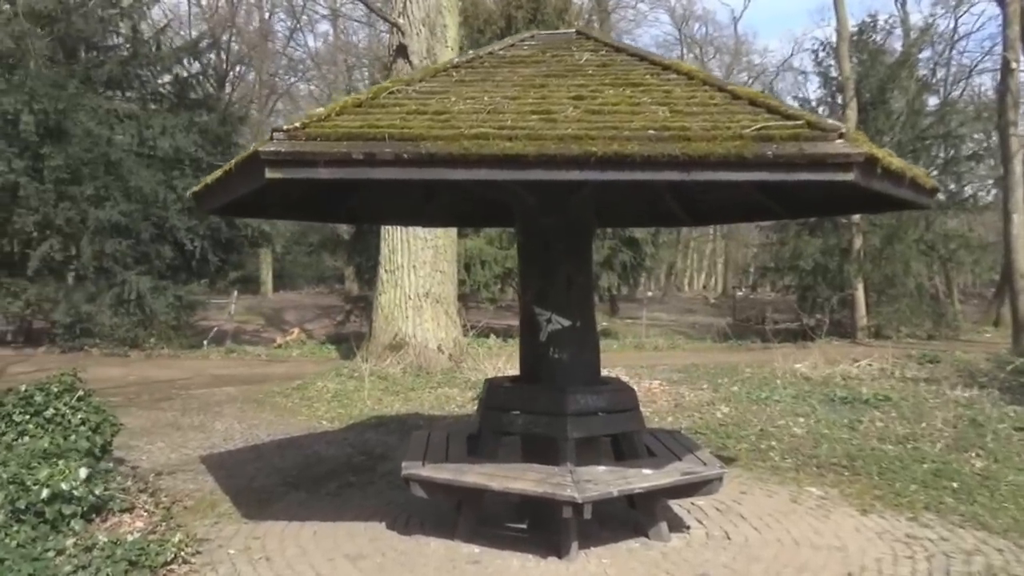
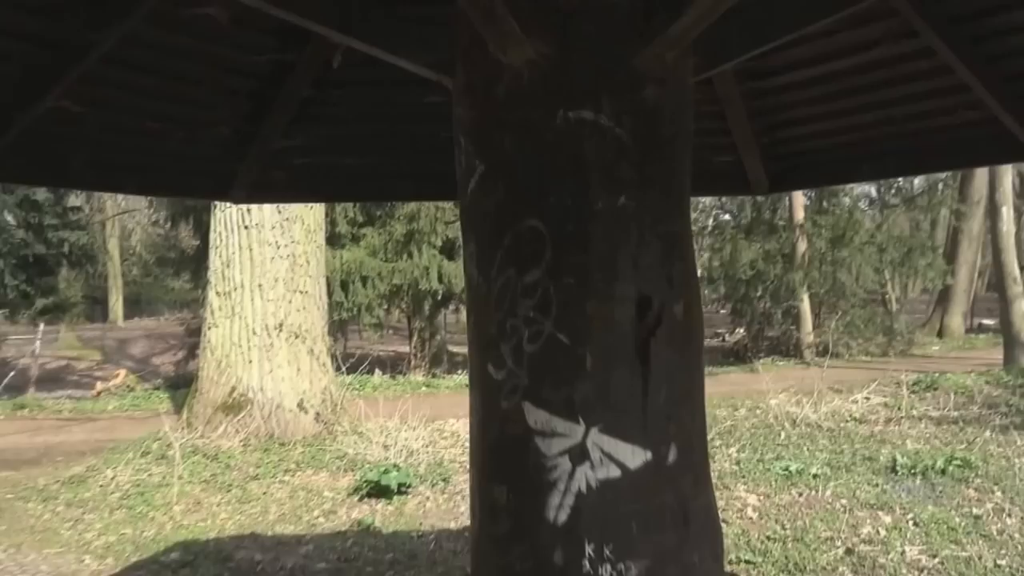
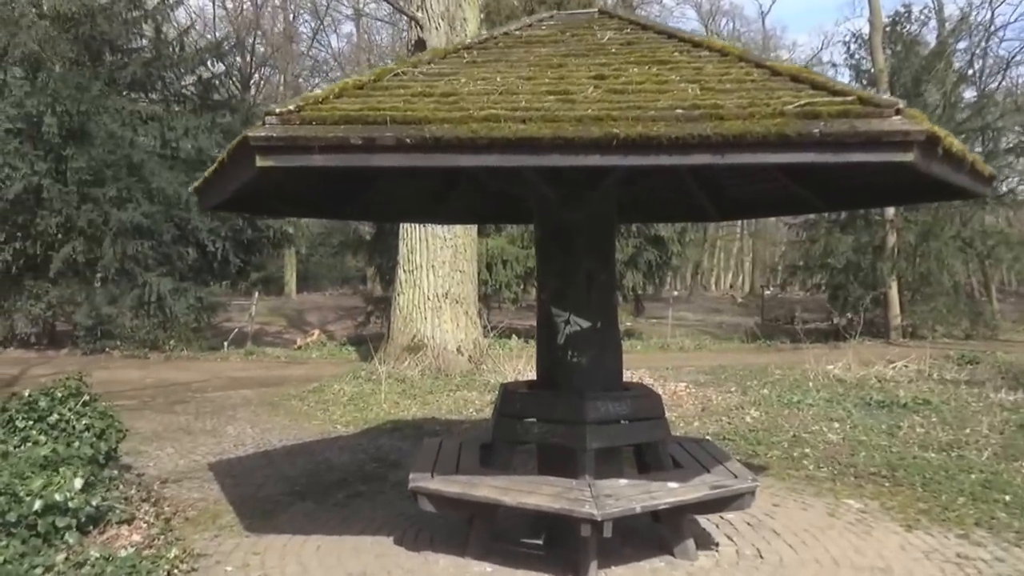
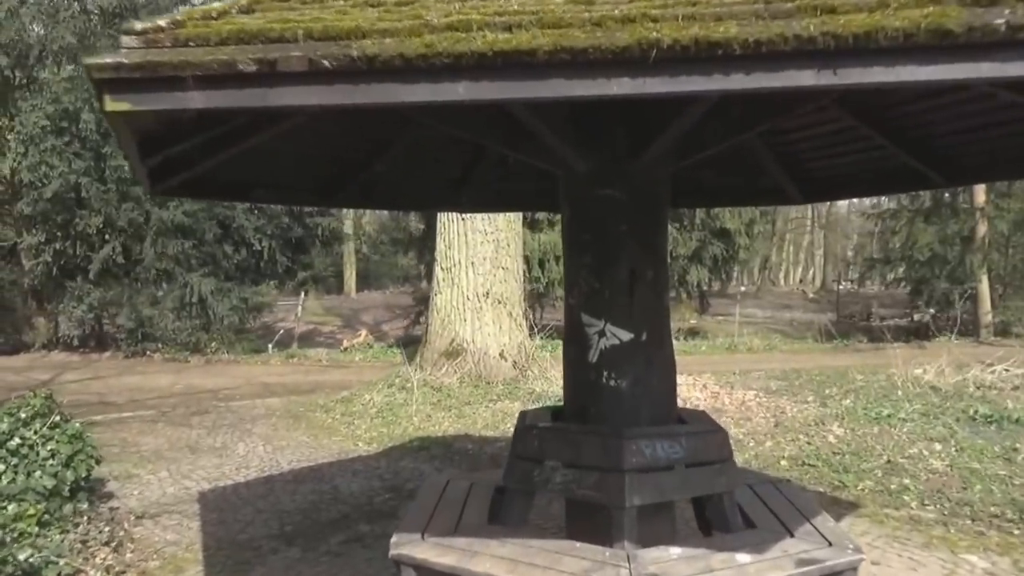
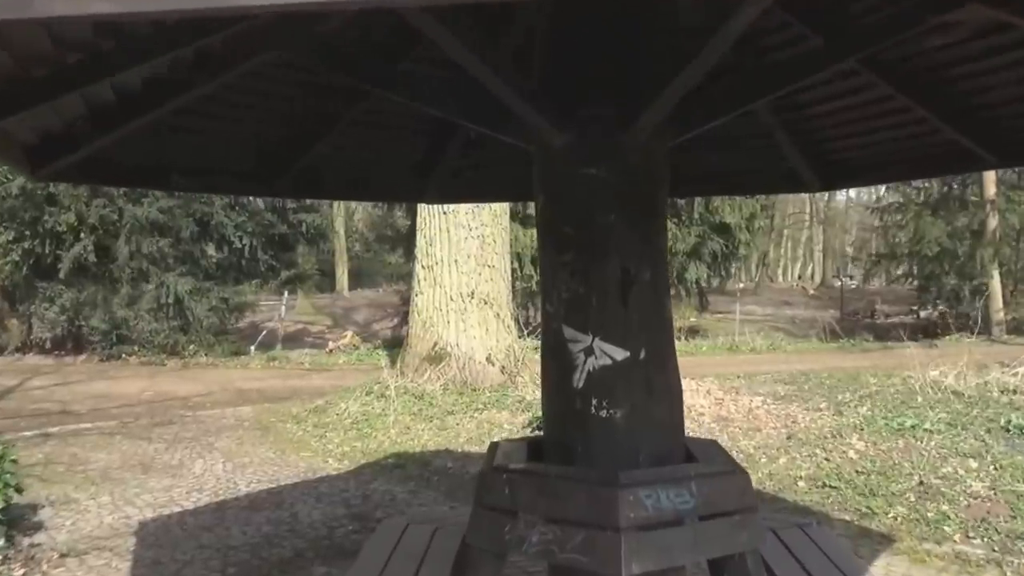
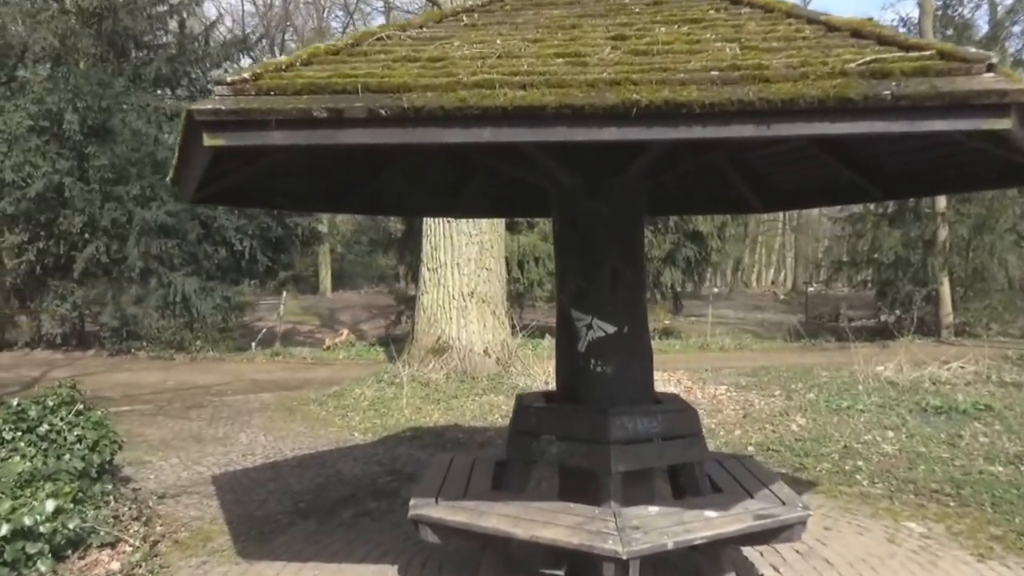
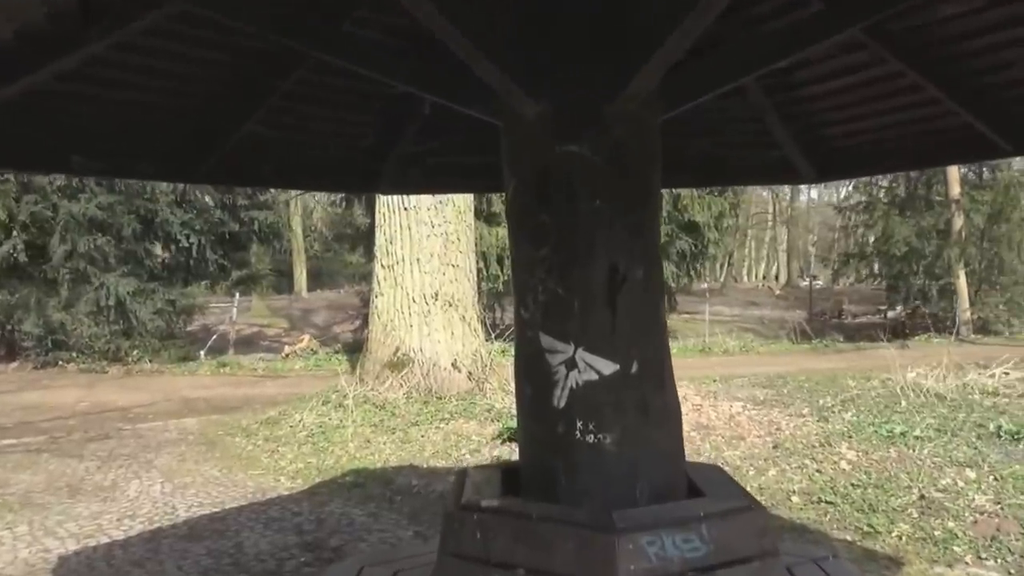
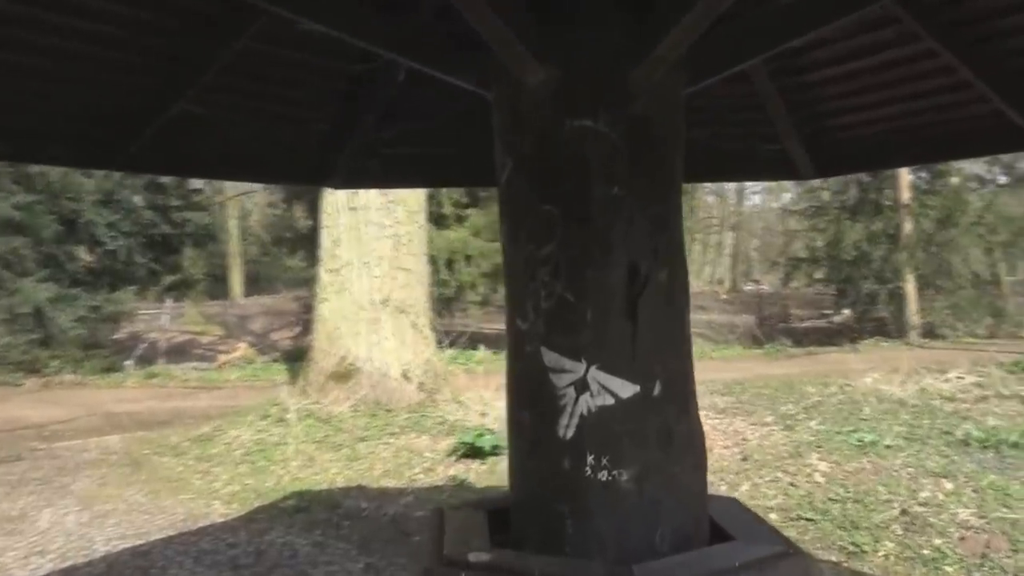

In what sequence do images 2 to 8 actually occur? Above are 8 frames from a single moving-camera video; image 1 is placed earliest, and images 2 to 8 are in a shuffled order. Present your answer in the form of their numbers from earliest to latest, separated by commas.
3, 6, 4, 5, 7, 8, 2
